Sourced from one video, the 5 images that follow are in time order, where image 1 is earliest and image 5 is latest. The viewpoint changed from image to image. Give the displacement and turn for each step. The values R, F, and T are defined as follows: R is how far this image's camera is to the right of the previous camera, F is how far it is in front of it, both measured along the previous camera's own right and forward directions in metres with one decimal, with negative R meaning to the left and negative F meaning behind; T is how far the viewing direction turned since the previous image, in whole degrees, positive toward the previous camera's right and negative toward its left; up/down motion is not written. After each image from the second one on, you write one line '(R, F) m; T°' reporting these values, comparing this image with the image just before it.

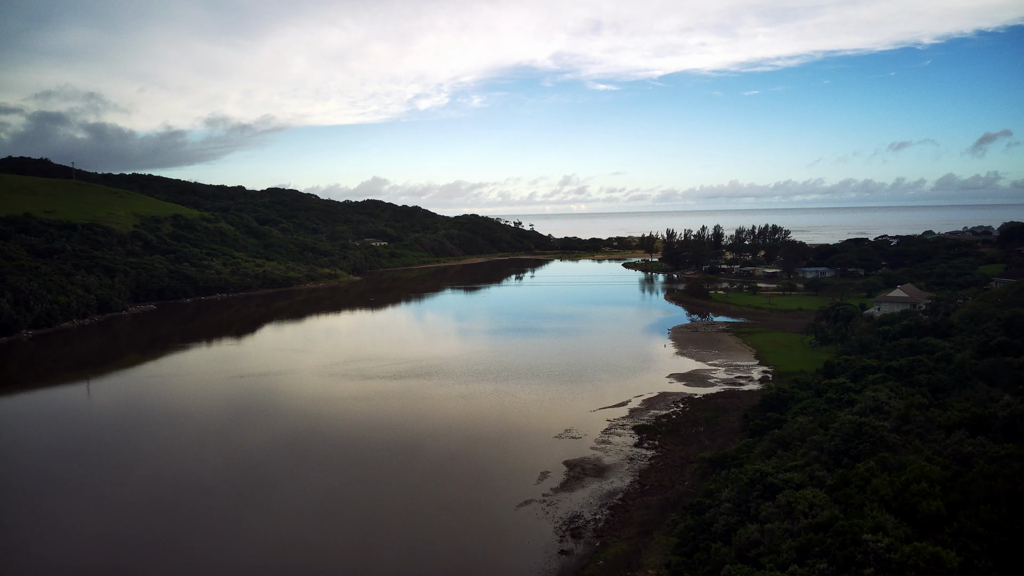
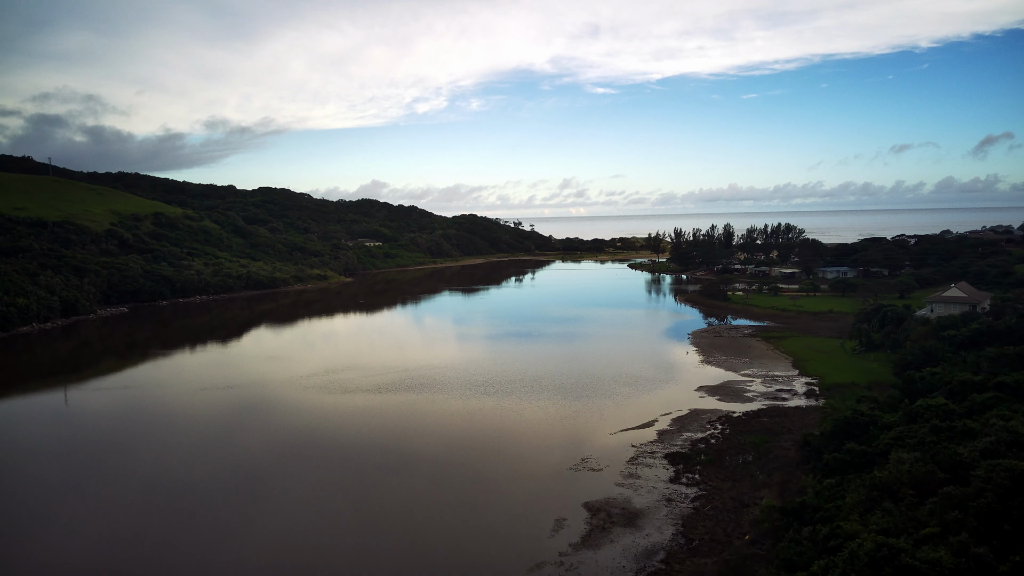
(-0.1, +3.1) m; 0°
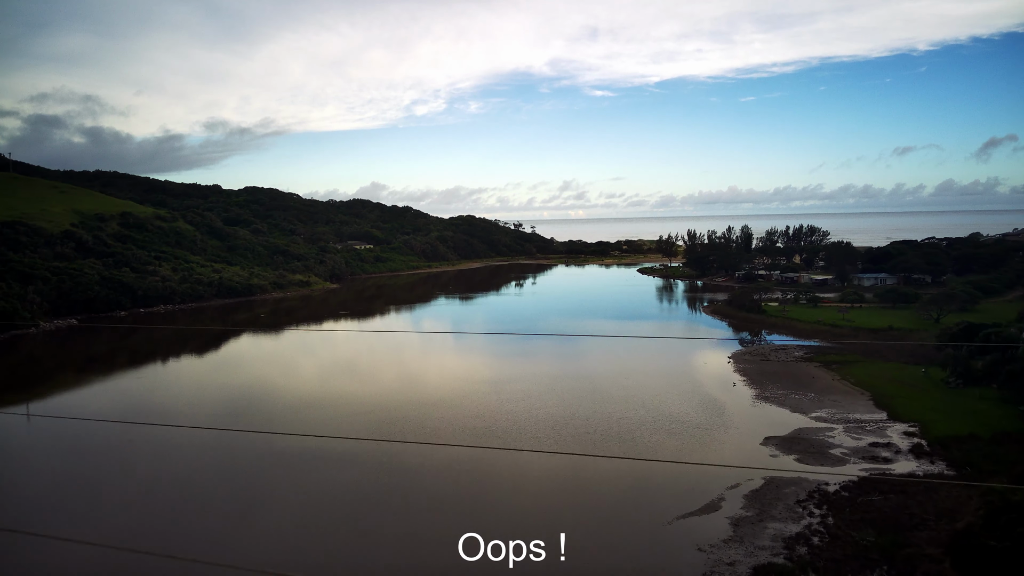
(-0.2, +4.6) m; 0°
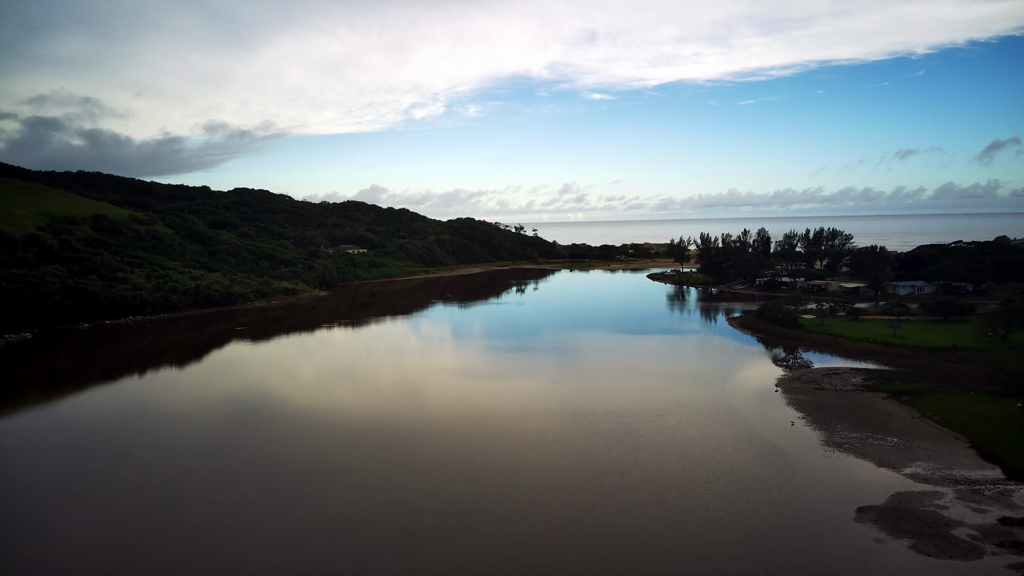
(-0.3, +3.4) m; 0°
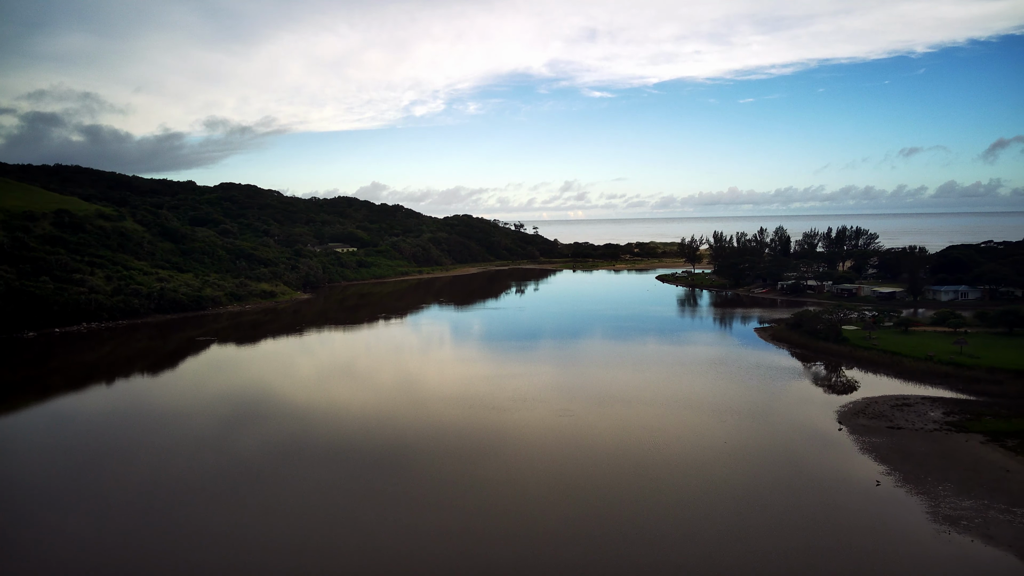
(0.0, +3.7) m; 0°
